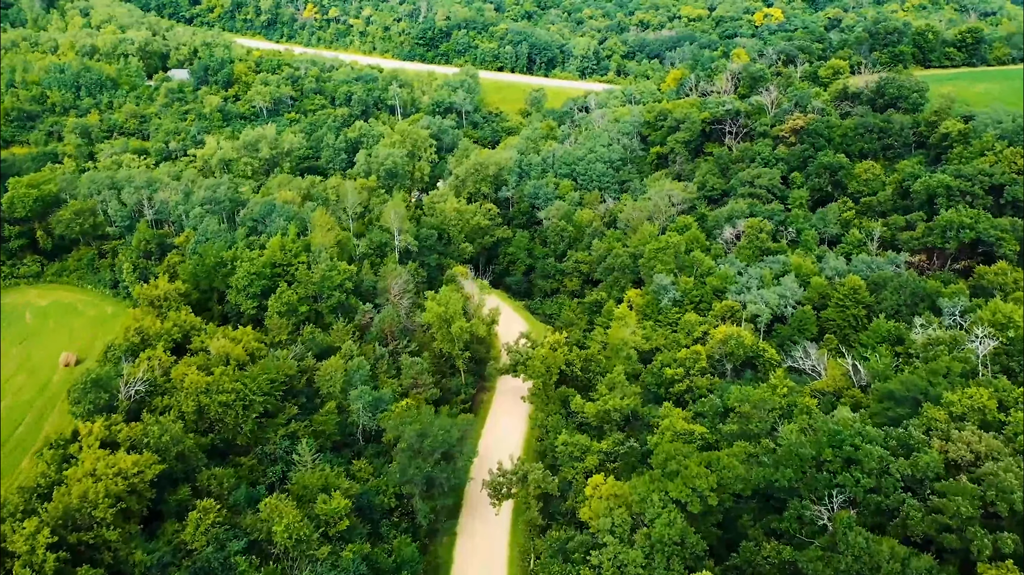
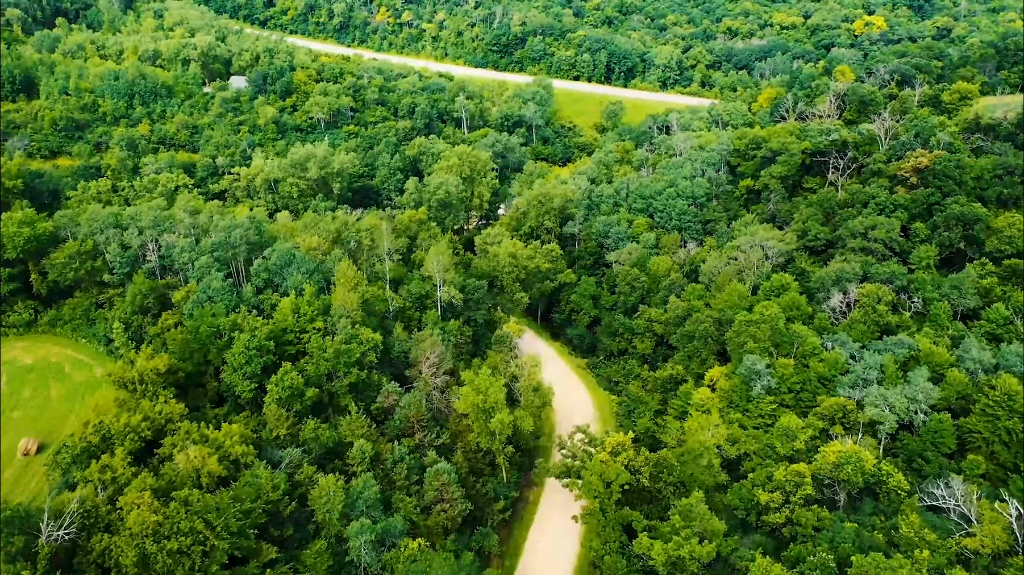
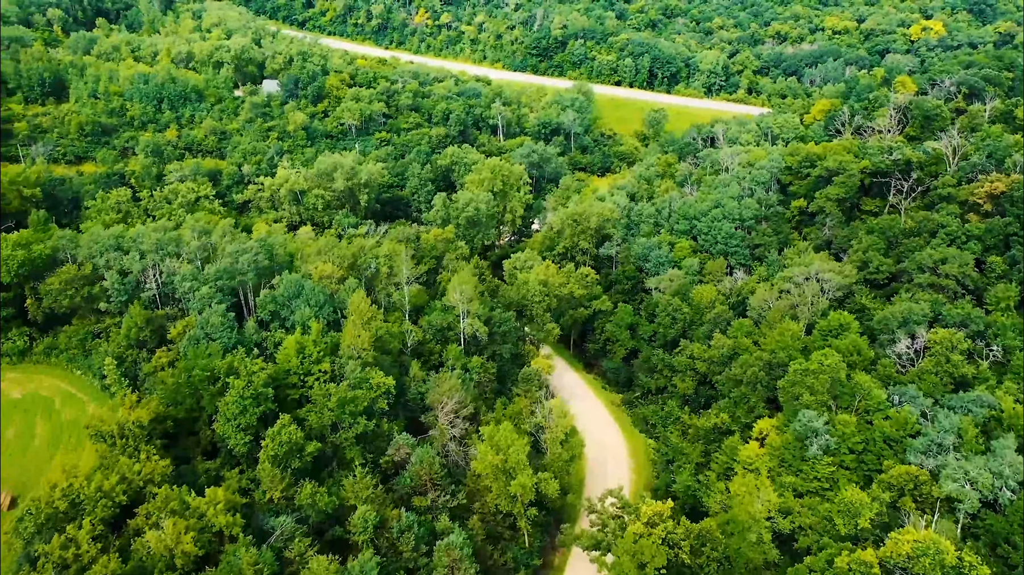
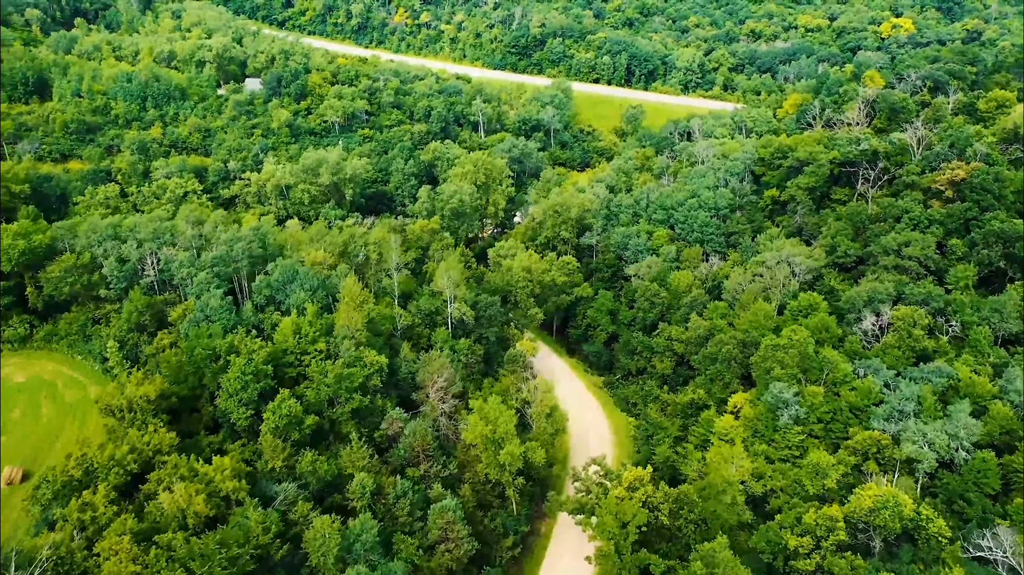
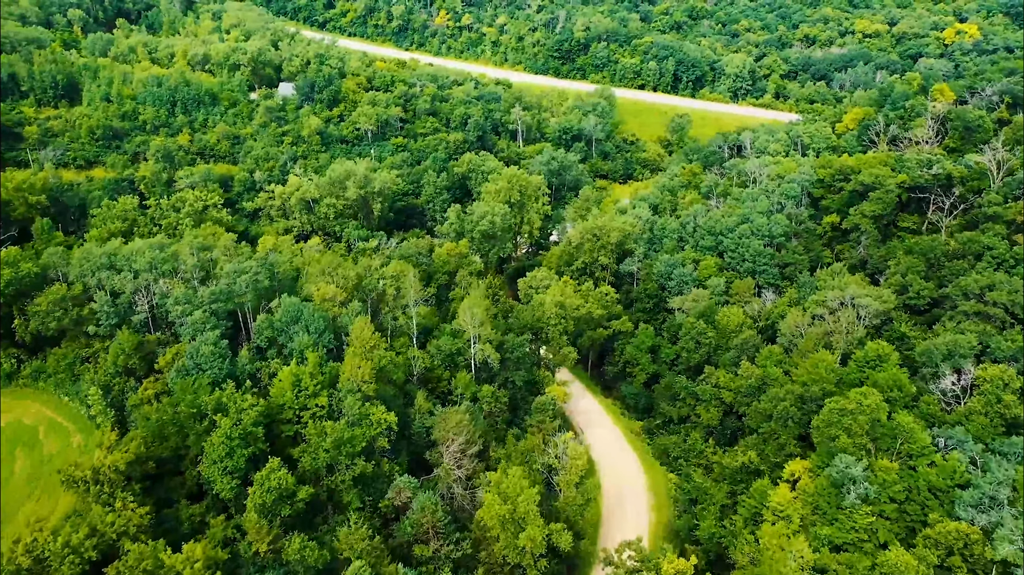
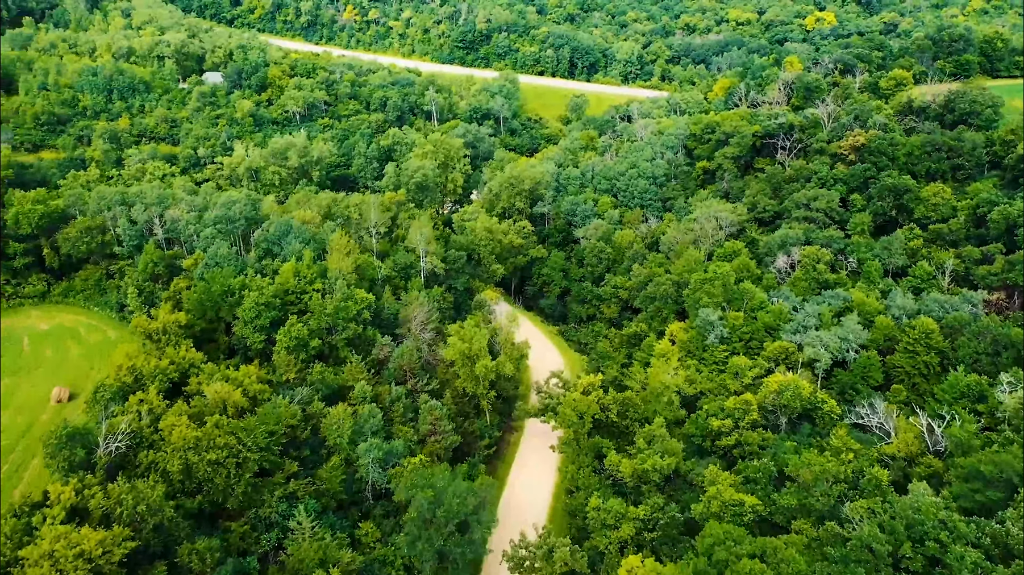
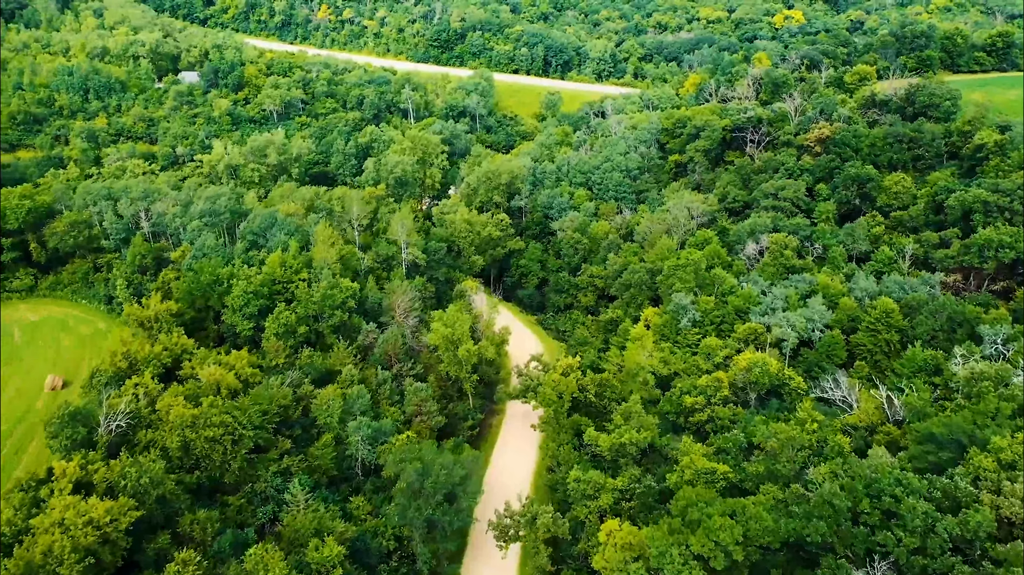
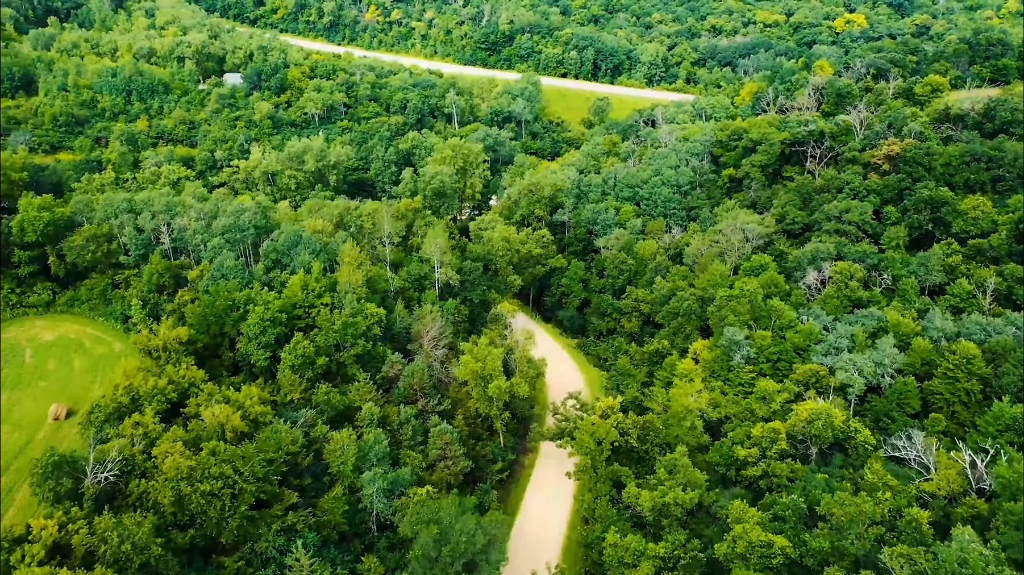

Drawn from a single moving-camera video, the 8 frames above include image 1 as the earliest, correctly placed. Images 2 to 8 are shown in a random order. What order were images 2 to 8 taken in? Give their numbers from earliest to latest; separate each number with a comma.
7, 6, 8, 2, 4, 3, 5
